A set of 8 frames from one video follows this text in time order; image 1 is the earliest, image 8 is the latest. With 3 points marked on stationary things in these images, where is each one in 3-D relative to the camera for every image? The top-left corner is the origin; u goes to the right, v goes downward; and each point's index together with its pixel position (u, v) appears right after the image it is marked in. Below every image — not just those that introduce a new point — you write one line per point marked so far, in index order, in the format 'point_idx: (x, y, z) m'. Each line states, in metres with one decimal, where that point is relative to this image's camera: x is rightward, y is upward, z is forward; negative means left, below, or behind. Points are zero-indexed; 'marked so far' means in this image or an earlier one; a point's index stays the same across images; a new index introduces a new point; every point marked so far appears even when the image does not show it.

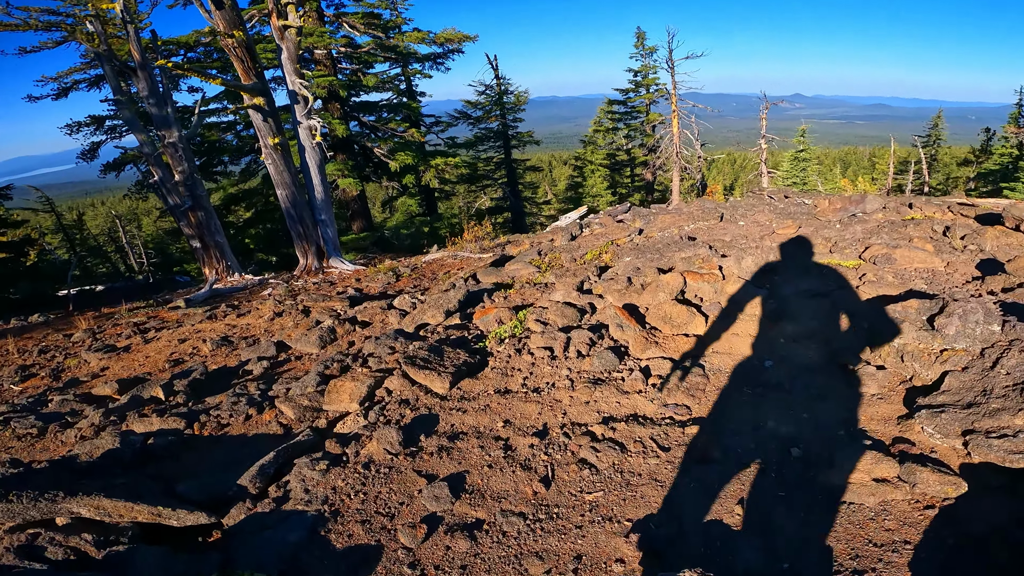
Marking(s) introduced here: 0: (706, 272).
0: (+2.3, 0.0, +6.4) m
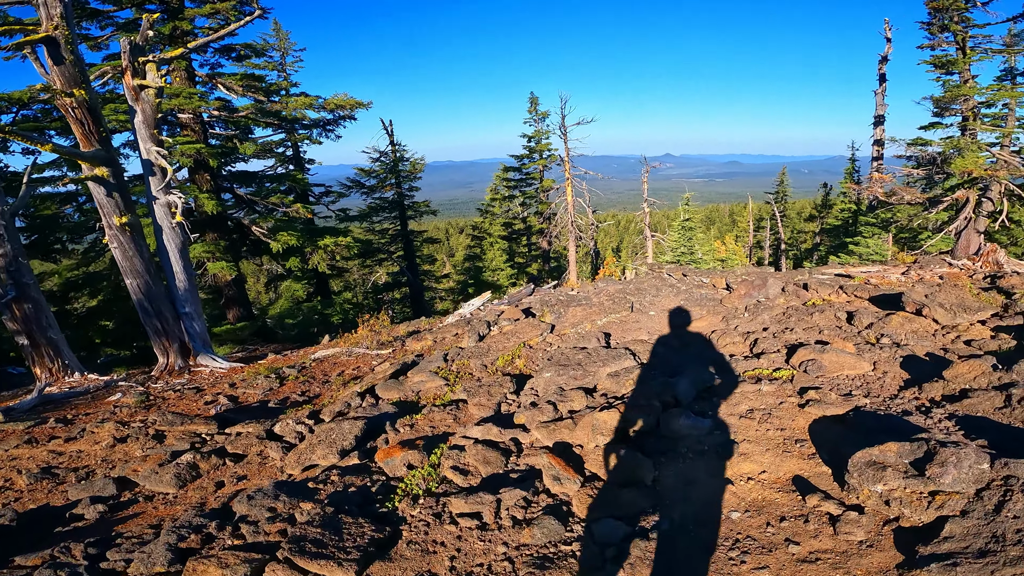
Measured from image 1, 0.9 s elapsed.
0: (+1.4, -1.2, +5.8) m
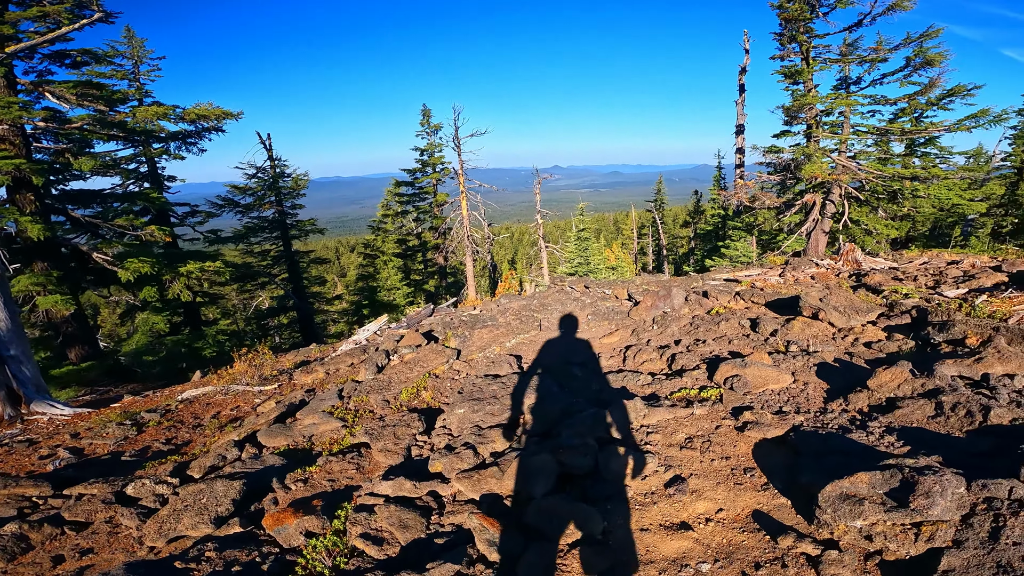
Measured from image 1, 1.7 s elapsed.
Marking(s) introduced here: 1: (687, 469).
0: (+0.6, -1.4, +5.2) m
1: (+1.4, -1.5, +4.8) m
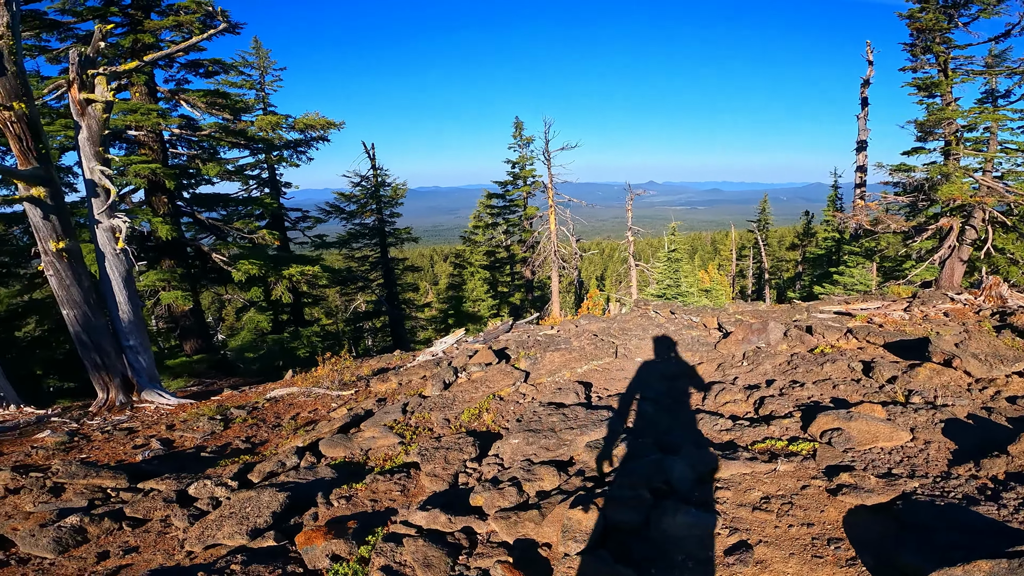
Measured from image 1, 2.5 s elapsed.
0: (+1.0, -1.6, +4.6) m
1: (+1.8, -1.8, +4.1) m
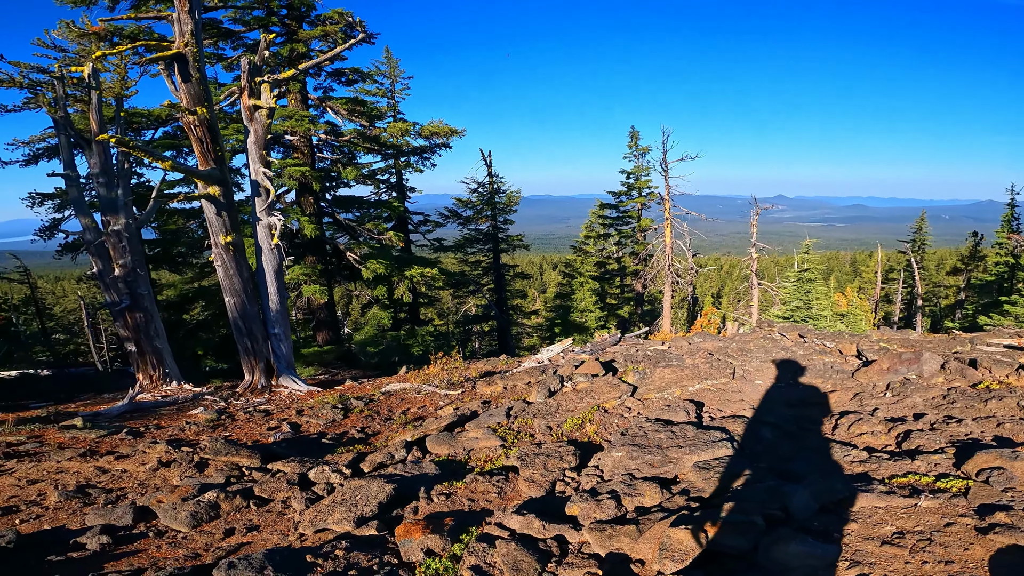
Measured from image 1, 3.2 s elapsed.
0: (+1.7, -1.7, +4.2) m
1: (+2.4, -1.9, +3.6) m
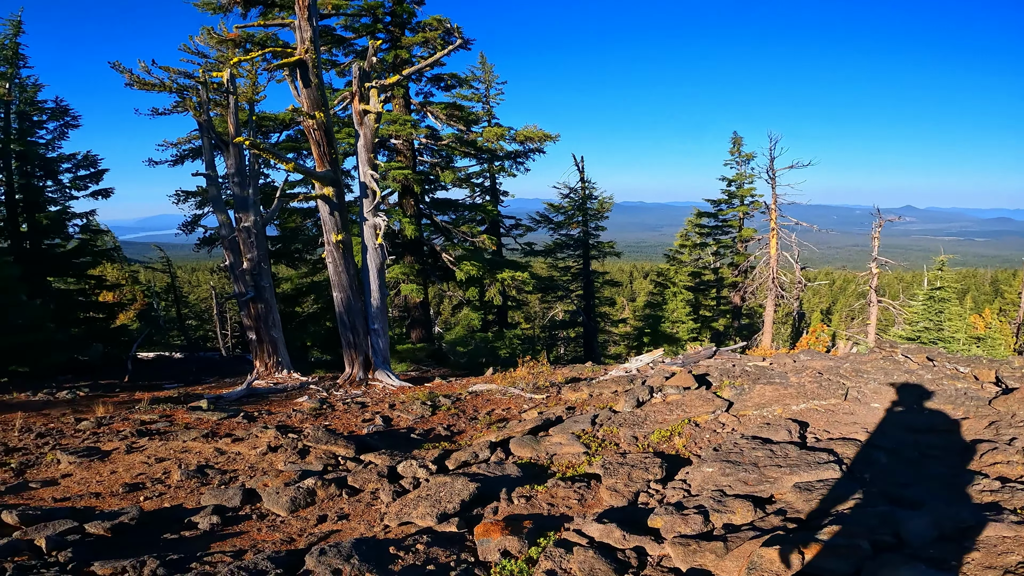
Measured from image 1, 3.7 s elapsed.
0: (+2.3, -1.8, +3.9) m
1: (+2.9, -2.0, +3.1) m
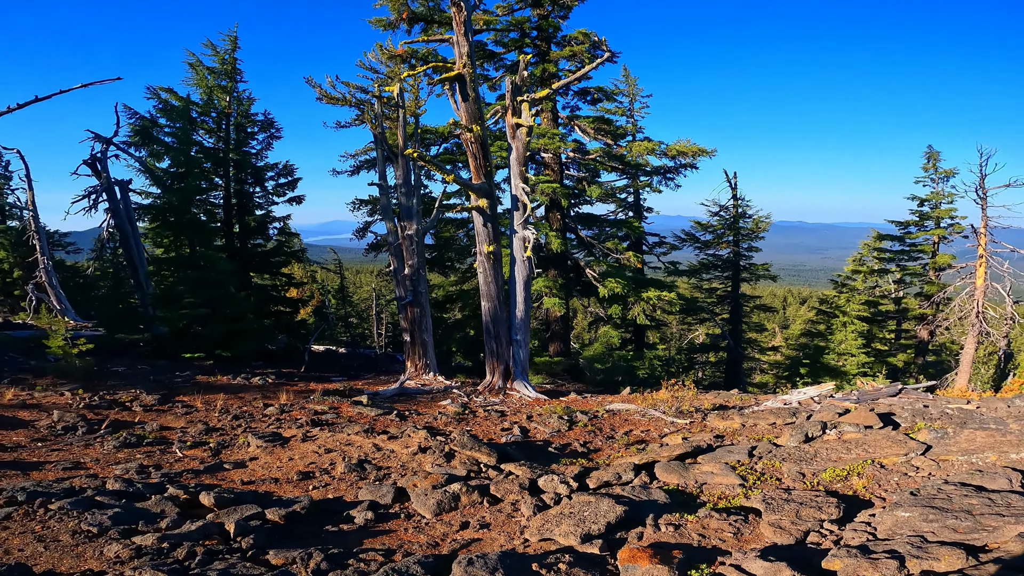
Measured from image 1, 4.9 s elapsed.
0: (+3.2, -2.0, +3.0) m
1: (+3.5, -2.2, +2.1) m
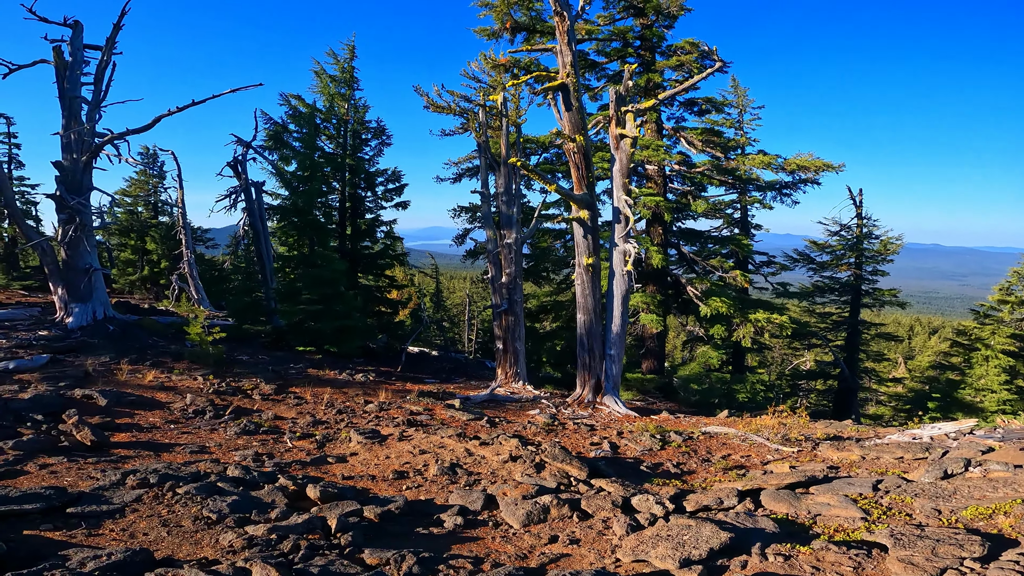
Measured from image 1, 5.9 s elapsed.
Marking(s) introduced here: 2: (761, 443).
0: (+3.6, -2.2, +2.4) m
1: (+3.7, -2.4, +1.4) m
2: (+3.5, -2.3, +7.9) m
